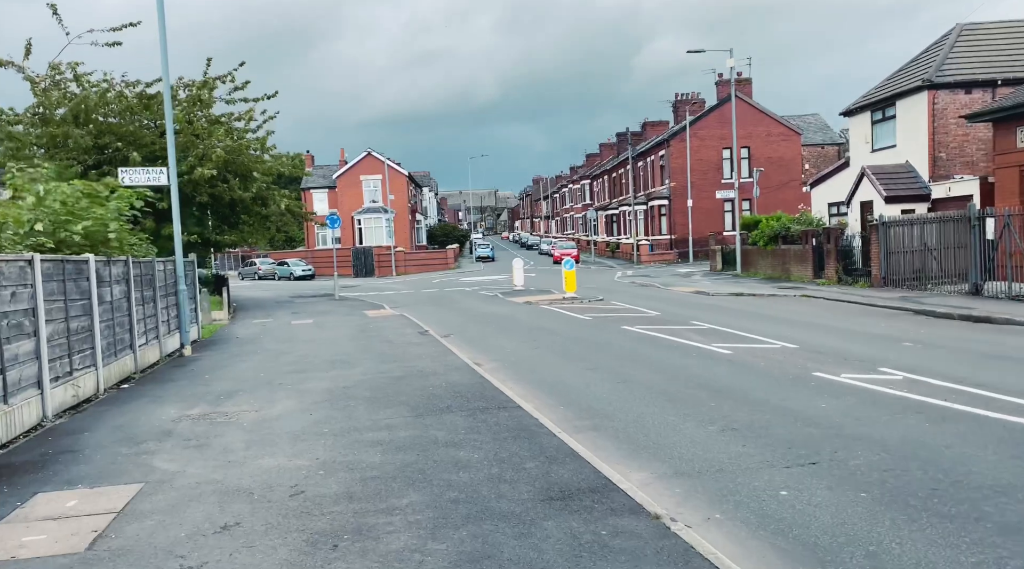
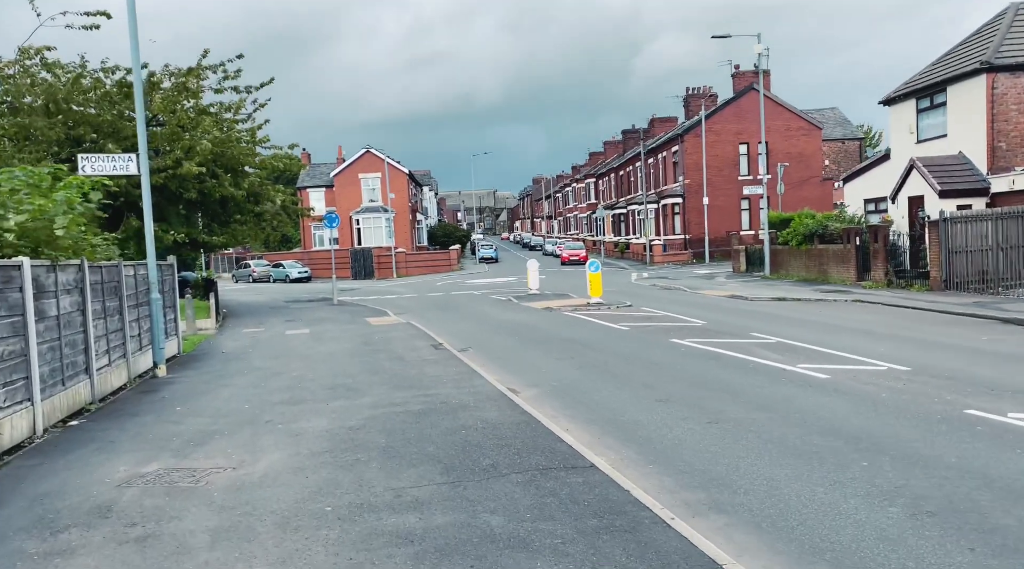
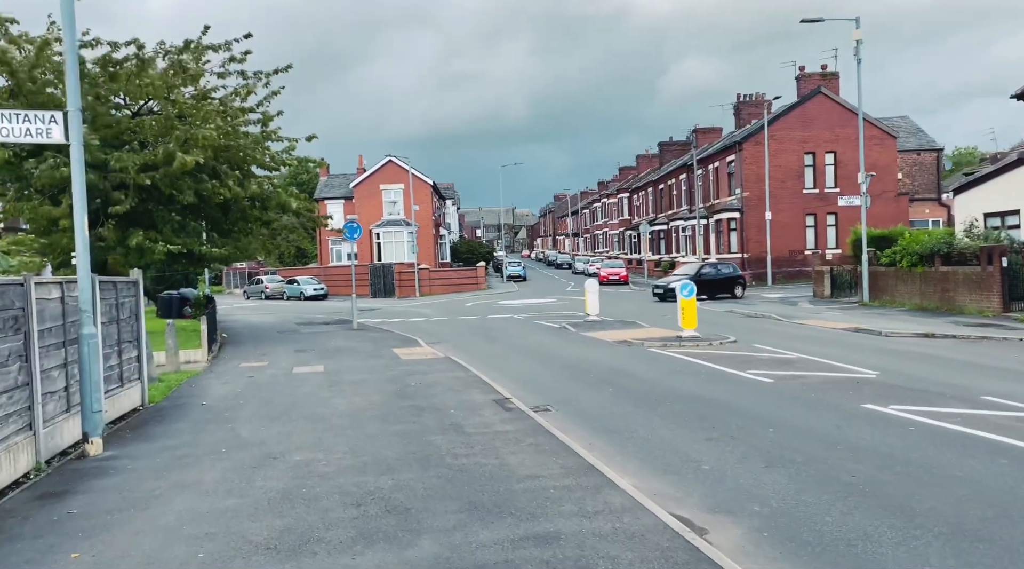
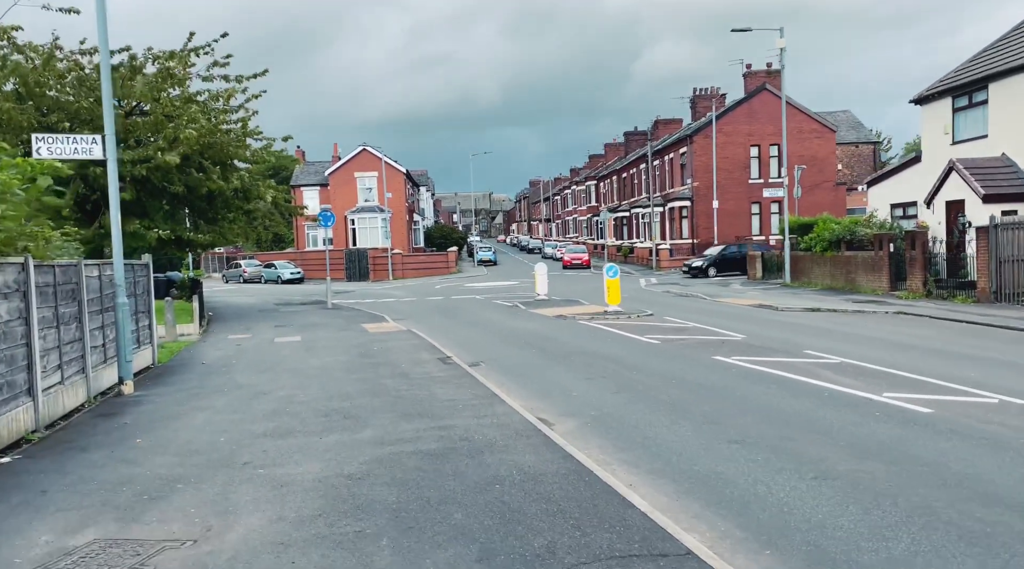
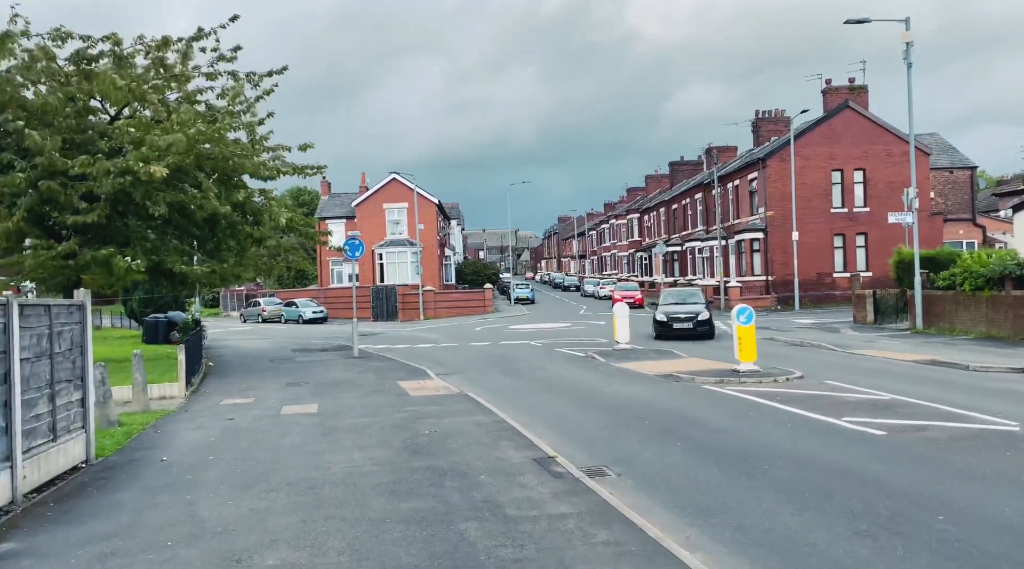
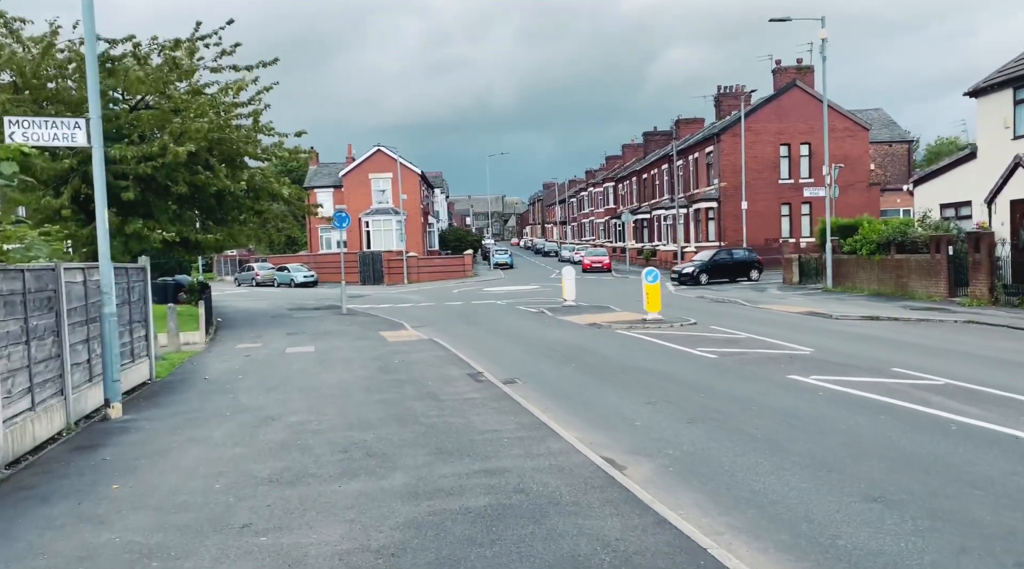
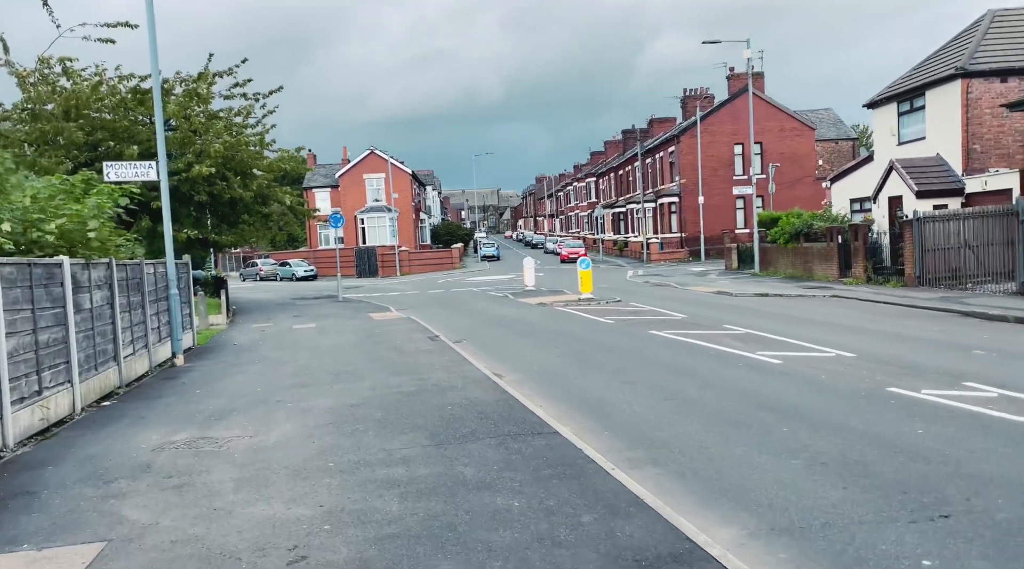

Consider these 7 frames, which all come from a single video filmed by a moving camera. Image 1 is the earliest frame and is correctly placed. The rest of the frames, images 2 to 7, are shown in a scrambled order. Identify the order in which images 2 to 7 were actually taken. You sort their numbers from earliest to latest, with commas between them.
7, 2, 4, 6, 3, 5
